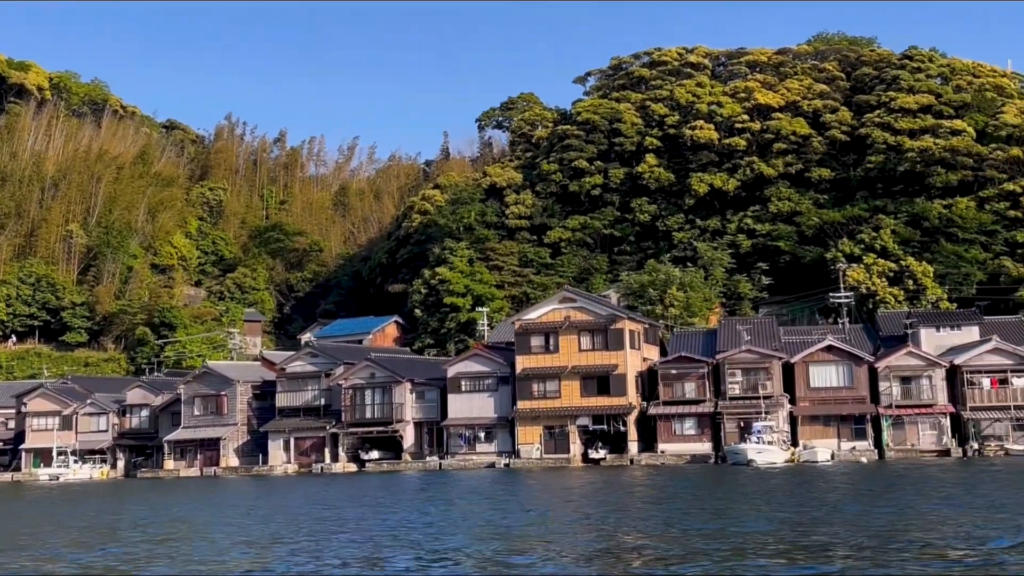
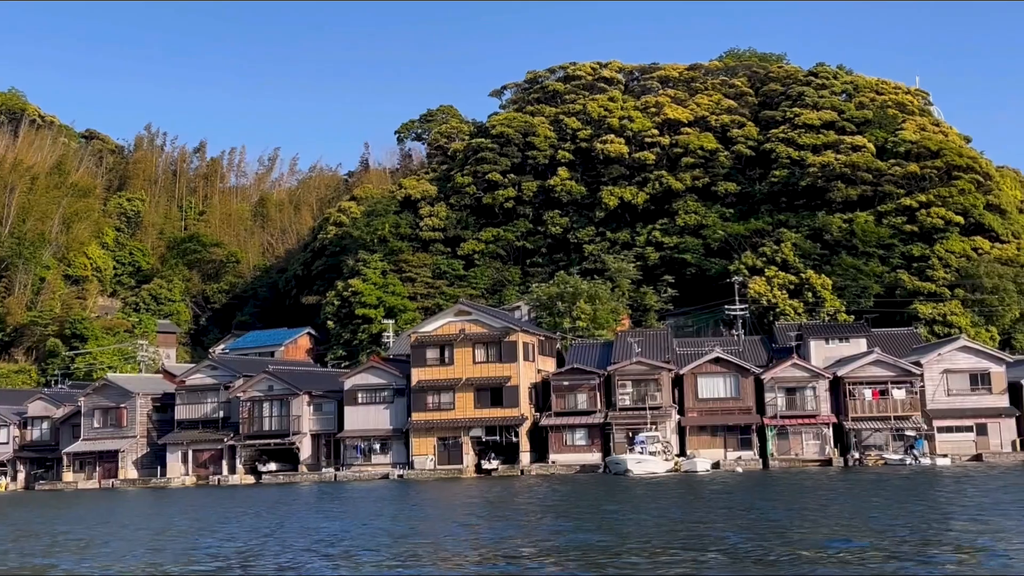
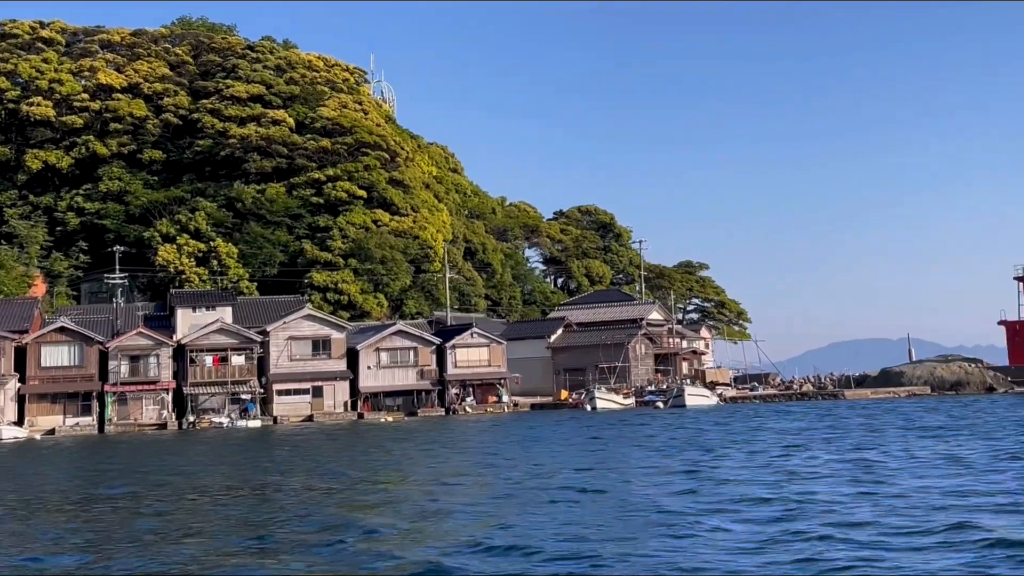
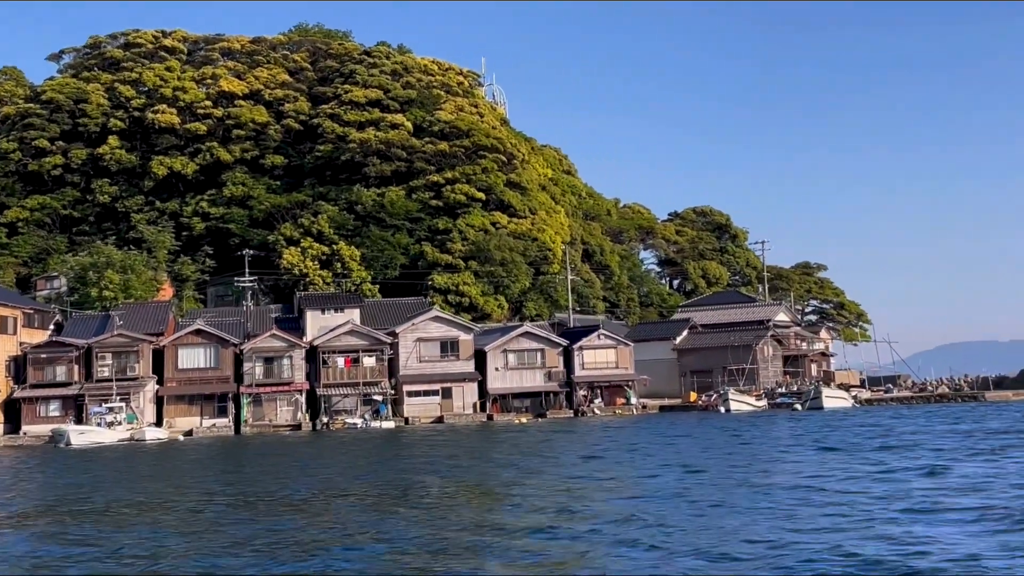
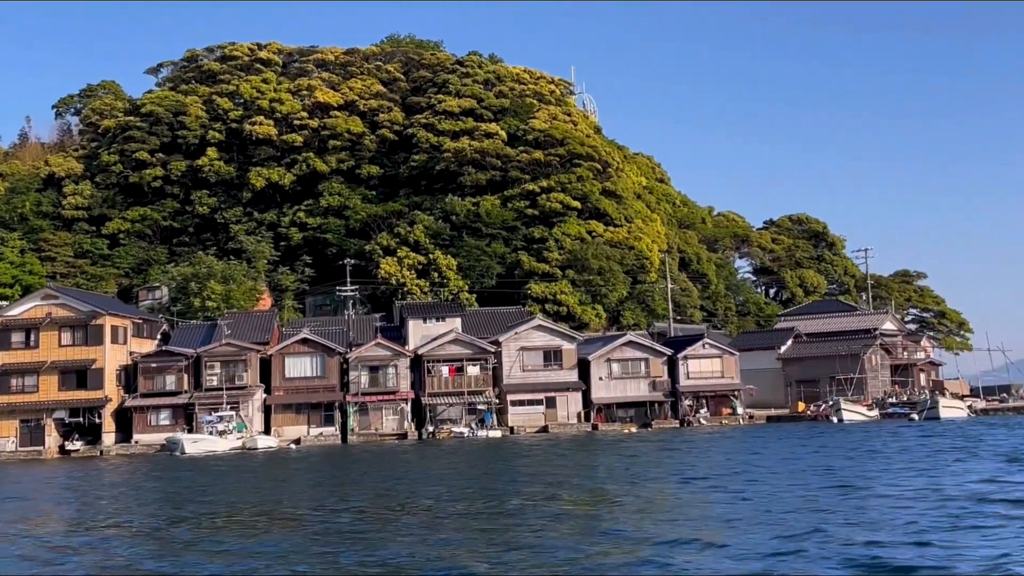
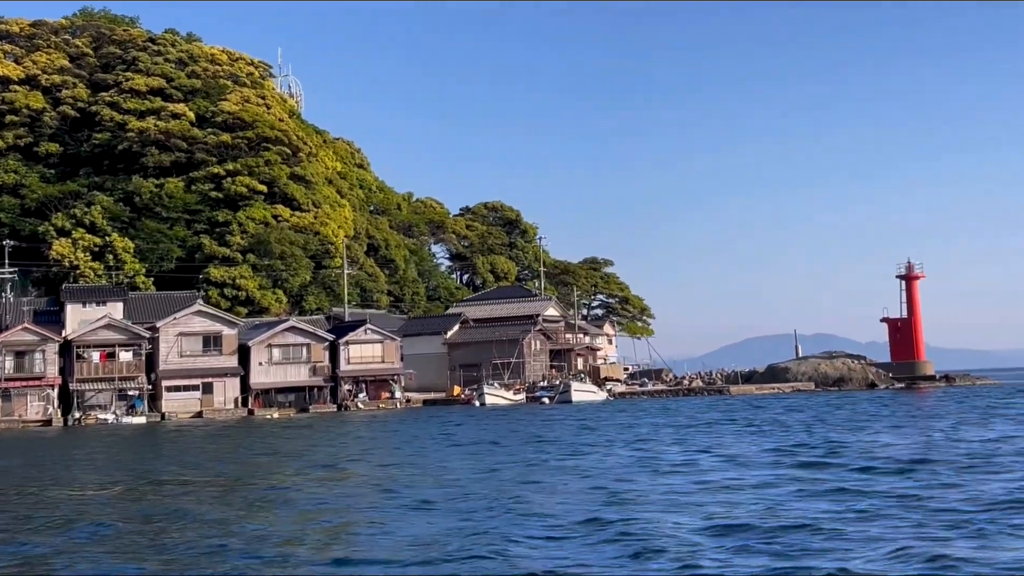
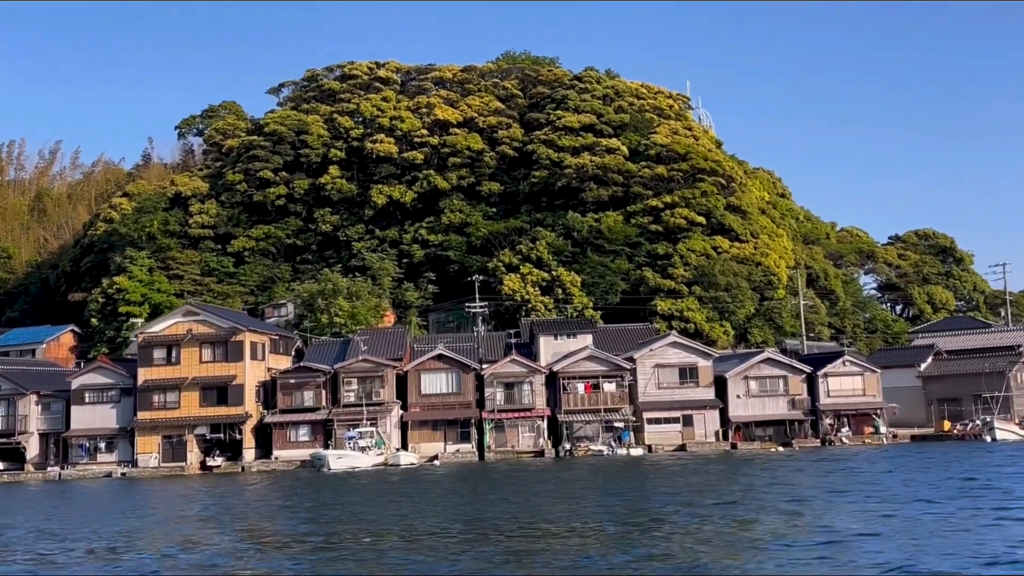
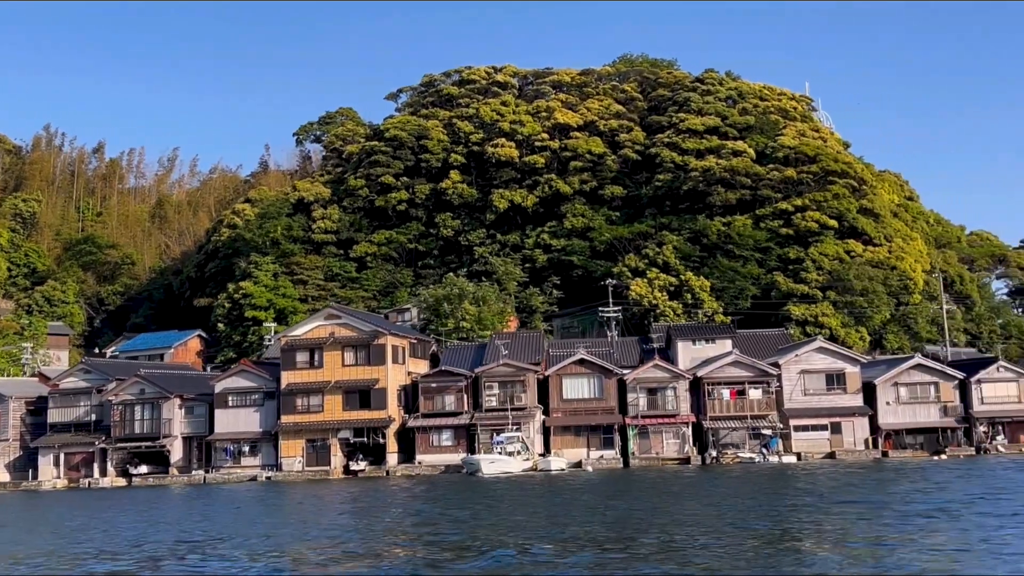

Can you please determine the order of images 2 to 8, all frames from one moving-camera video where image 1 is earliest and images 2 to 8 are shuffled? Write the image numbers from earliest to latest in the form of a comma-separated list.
2, 8, 7, 5, 4, 3, 6
